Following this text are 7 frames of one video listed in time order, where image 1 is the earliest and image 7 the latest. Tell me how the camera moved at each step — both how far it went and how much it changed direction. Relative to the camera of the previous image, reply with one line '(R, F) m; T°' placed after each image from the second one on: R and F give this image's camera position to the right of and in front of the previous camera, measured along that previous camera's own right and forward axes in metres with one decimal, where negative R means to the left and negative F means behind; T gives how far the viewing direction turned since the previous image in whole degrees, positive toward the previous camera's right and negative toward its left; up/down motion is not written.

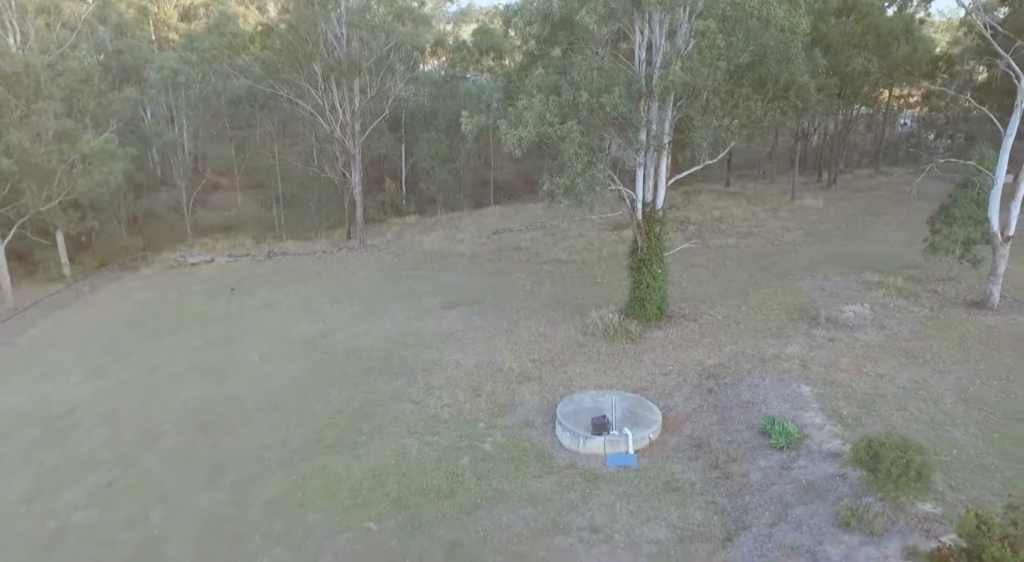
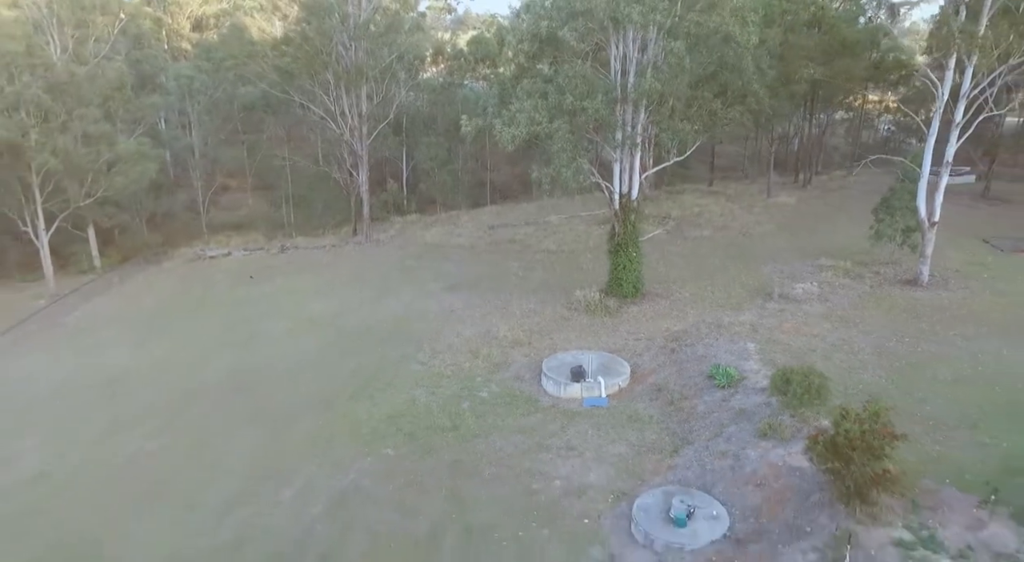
(+0.1, -2.0) m; 0°
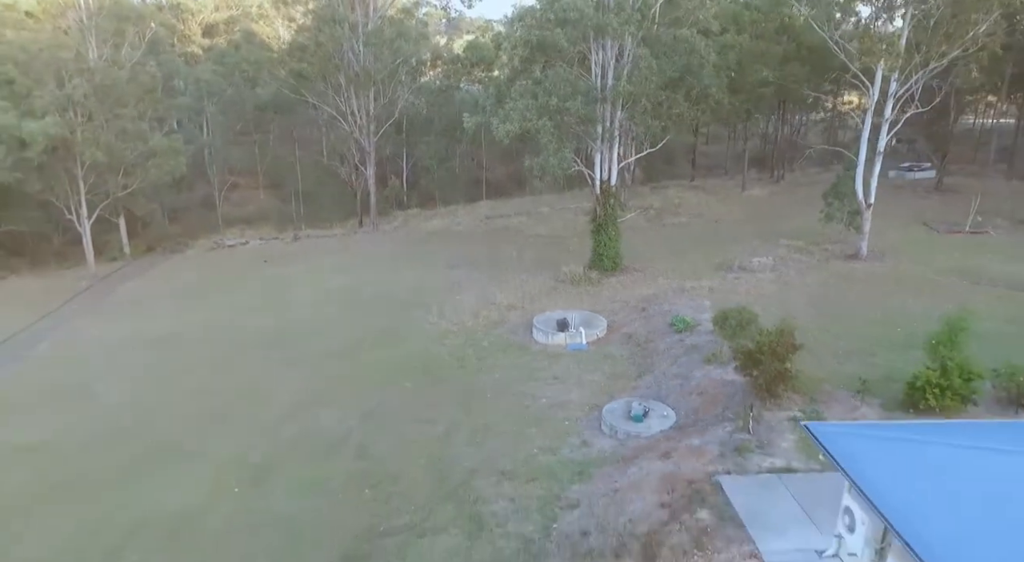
(0.0, -2.4) m; +1°
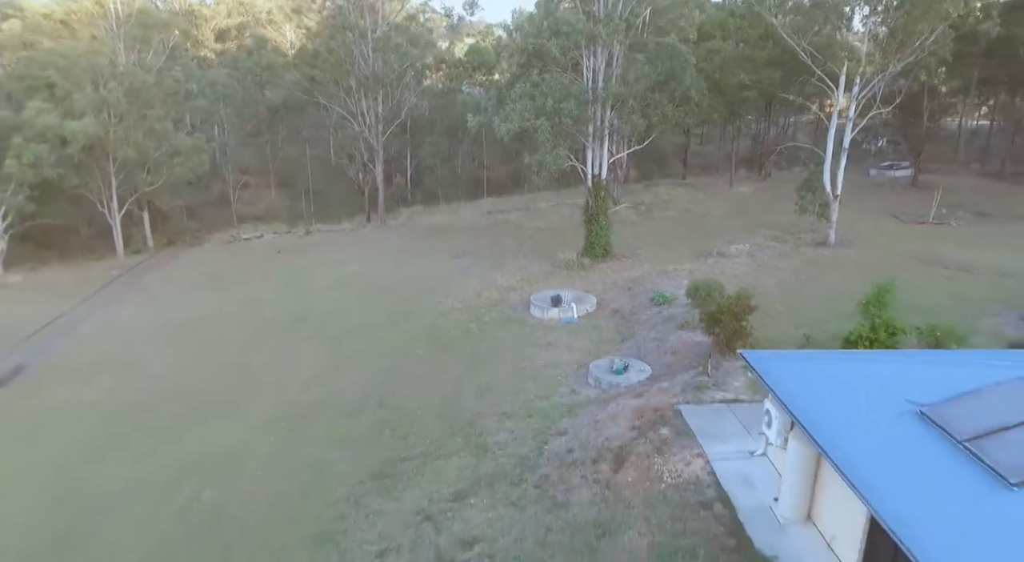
(0.0, -1.8) m; 0°
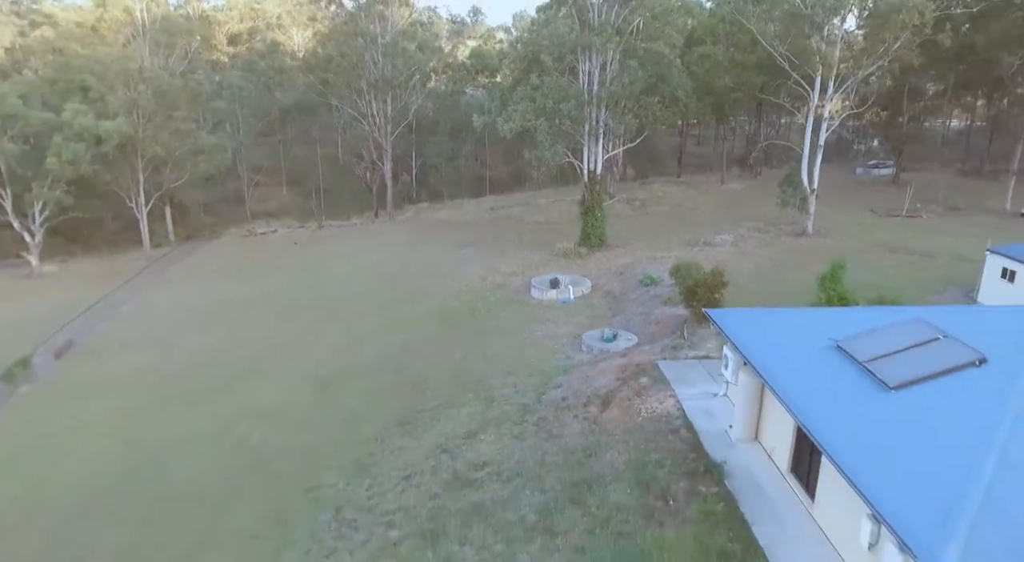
(0.0, -1.7) m; 0°
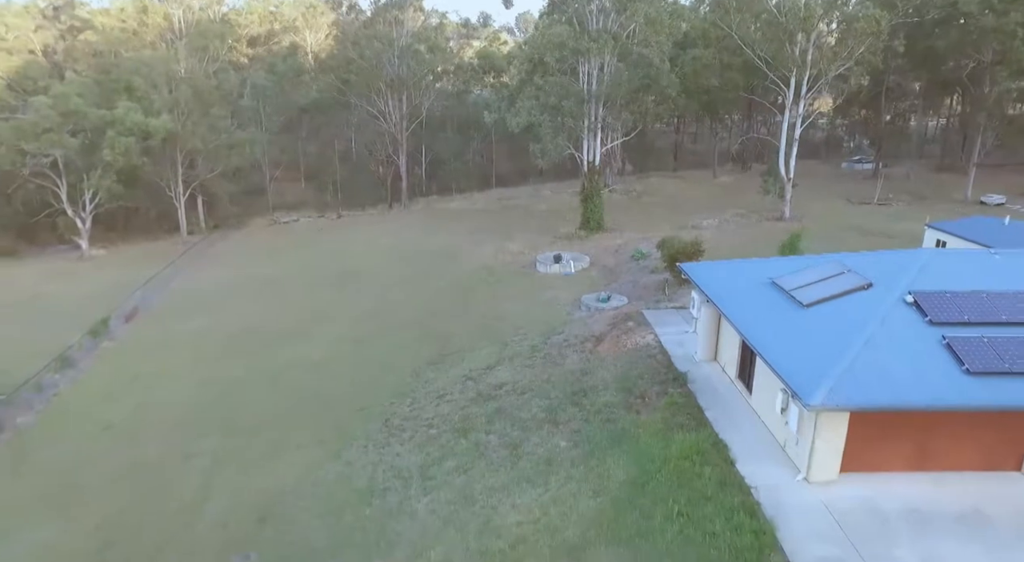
(-0.2, -2.5) m; 0°
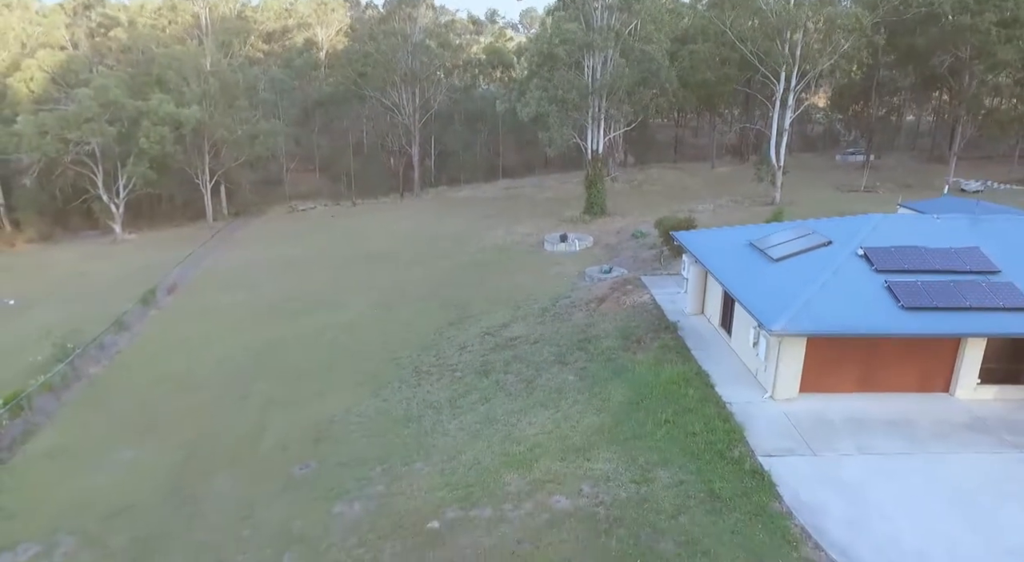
(-0.2, -1.7) m; 0°
